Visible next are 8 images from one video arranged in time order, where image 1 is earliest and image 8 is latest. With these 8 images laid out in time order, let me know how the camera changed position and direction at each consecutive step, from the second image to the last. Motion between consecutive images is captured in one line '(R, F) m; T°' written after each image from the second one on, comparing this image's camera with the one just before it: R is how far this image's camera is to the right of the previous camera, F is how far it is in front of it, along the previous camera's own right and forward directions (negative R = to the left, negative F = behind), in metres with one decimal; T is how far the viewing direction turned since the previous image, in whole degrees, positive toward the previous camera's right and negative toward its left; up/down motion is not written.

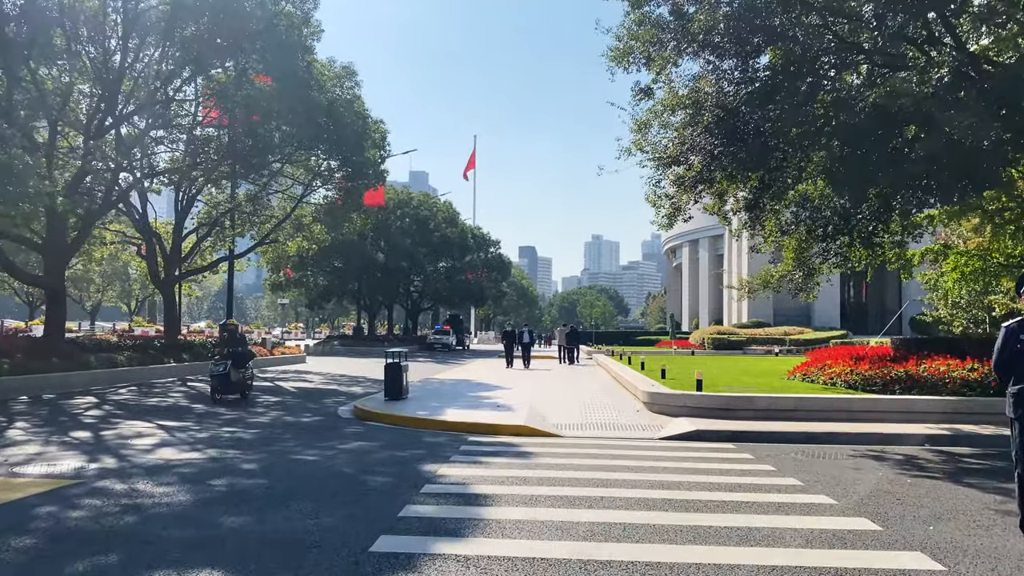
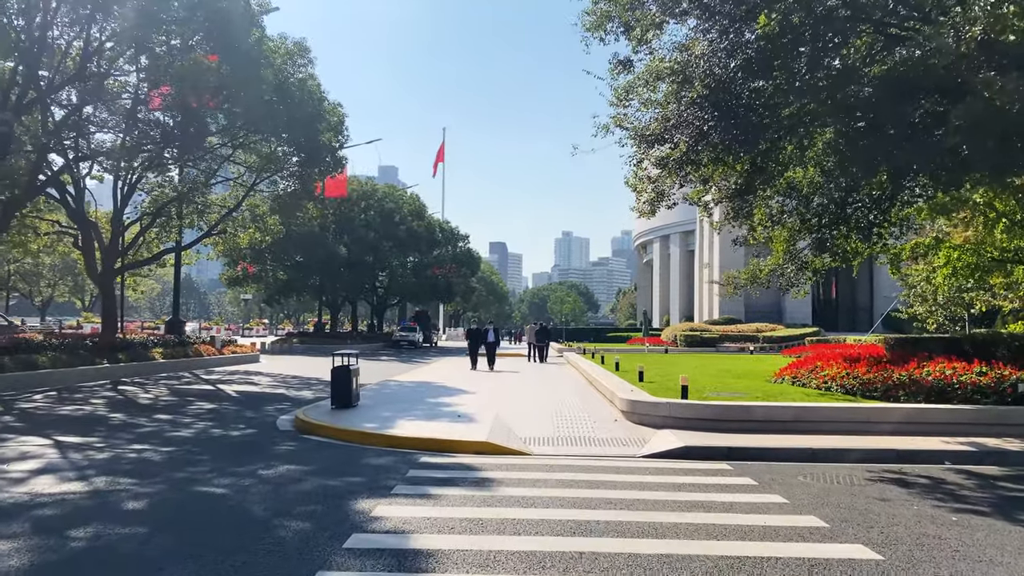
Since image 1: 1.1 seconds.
(+0.1, +1.5) m; +2°
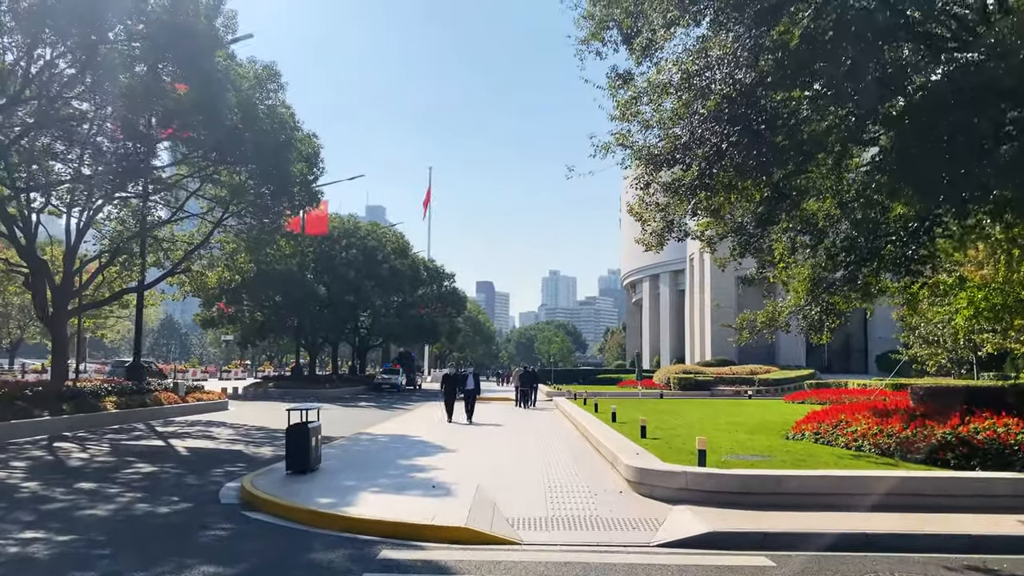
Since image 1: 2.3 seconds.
(0.0, +1.7) m; +1°
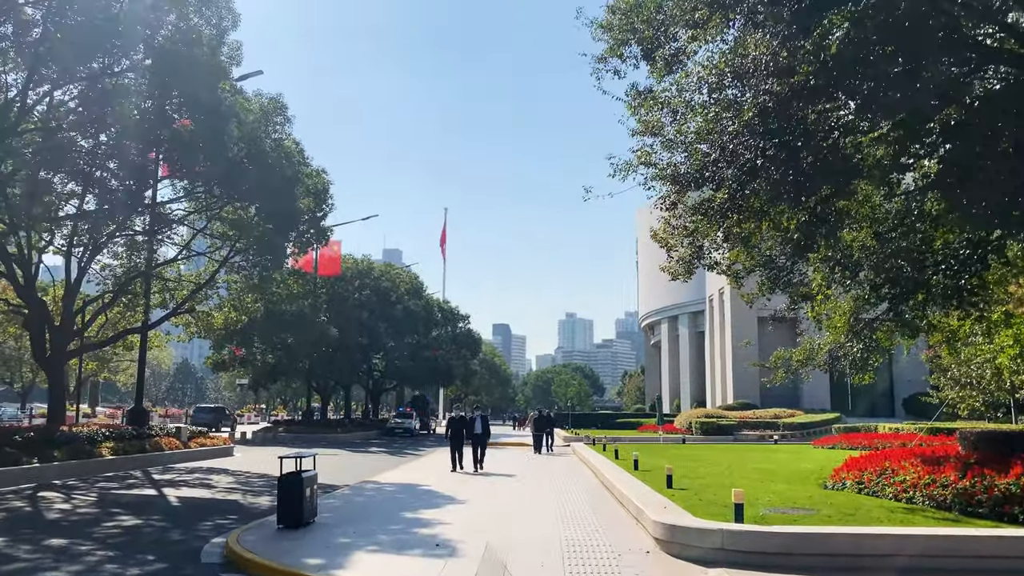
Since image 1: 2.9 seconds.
(0.0, +0.9) m; -1°
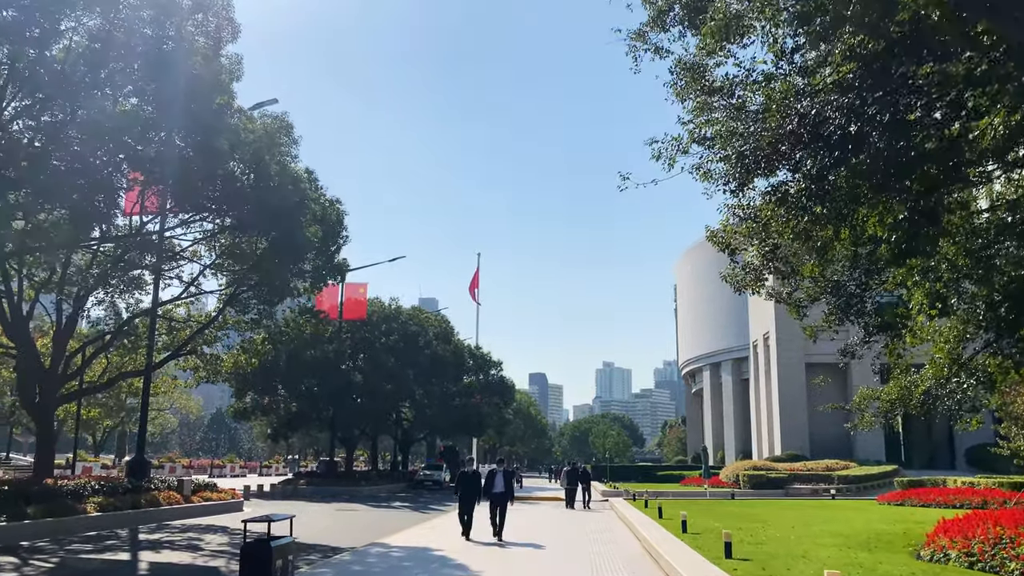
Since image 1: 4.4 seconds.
(+0.2, +2.0) m; -2°
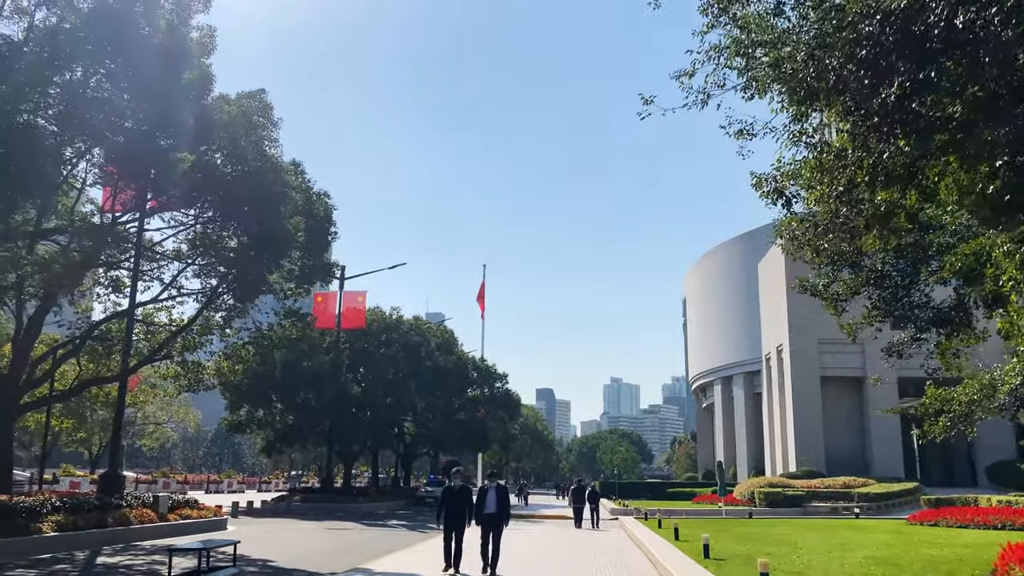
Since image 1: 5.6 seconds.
(+0.1, +1.6) m; -1°
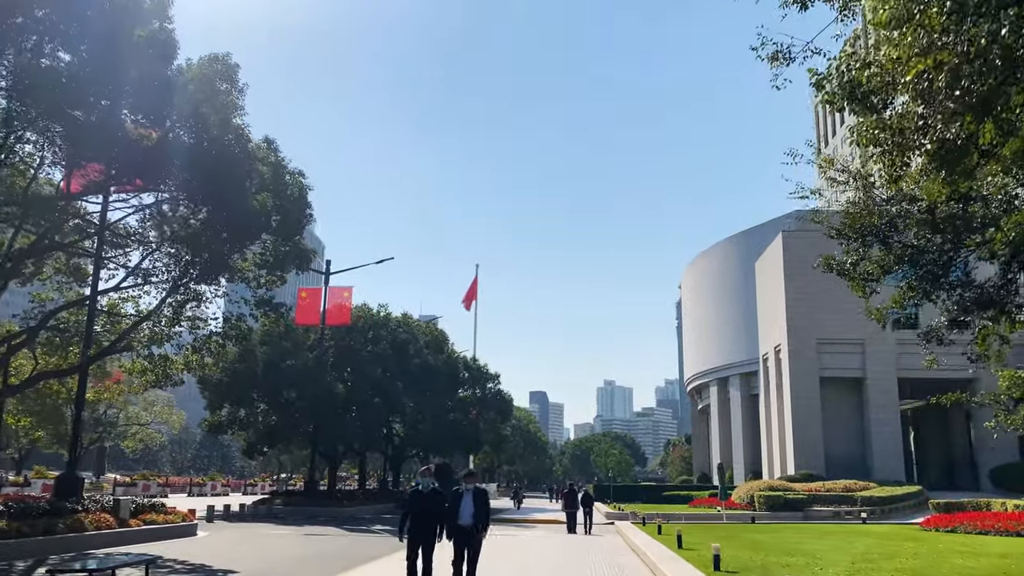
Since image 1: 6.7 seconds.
(+0.1, +1.4) m; 0°
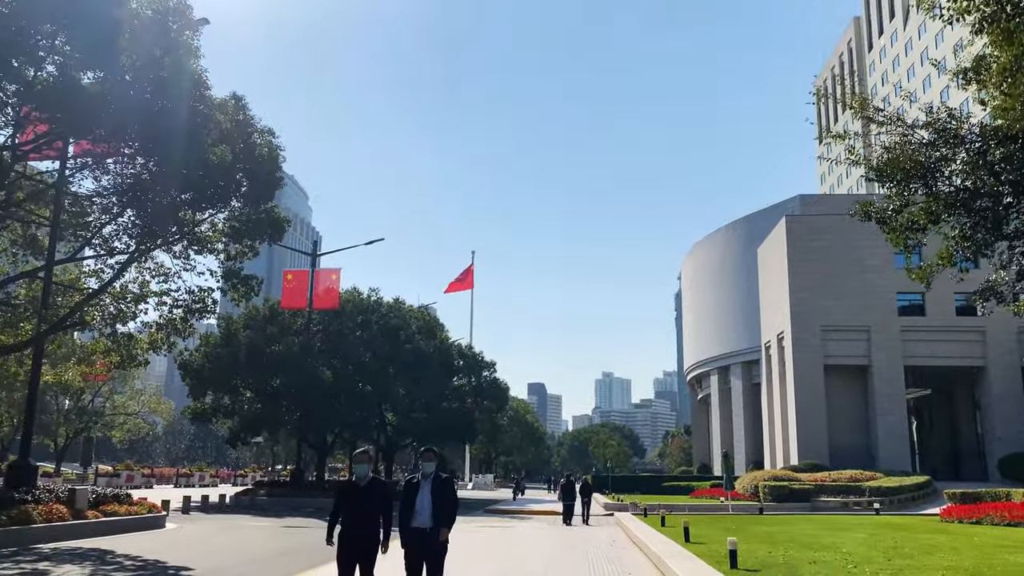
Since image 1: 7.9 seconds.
(+0.1, +1.5) m; 0°
